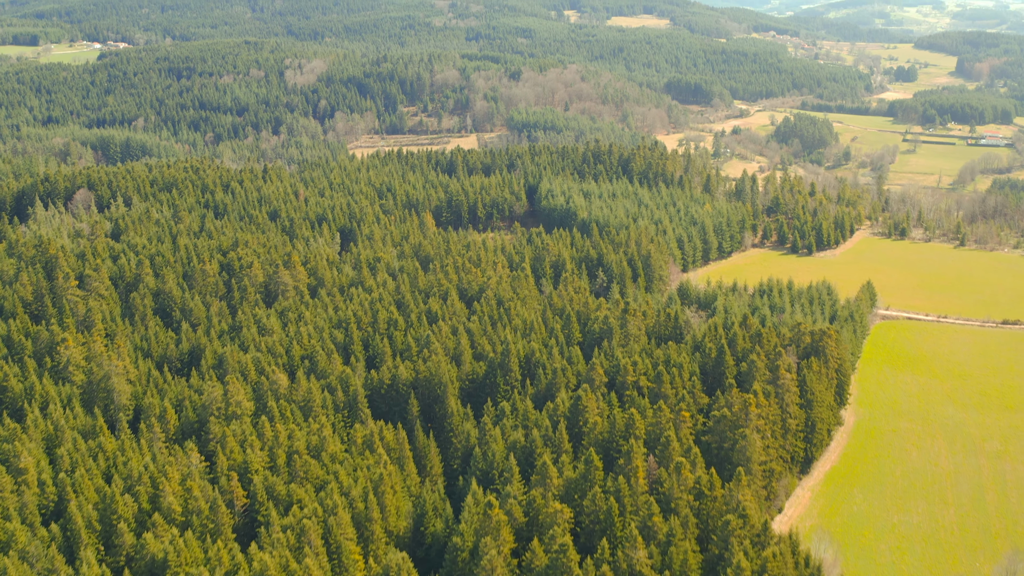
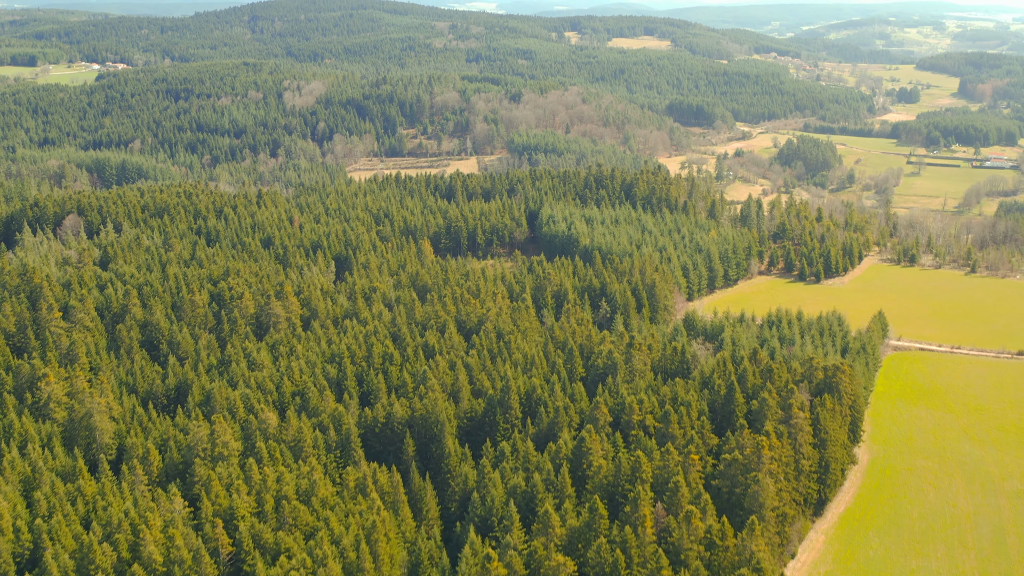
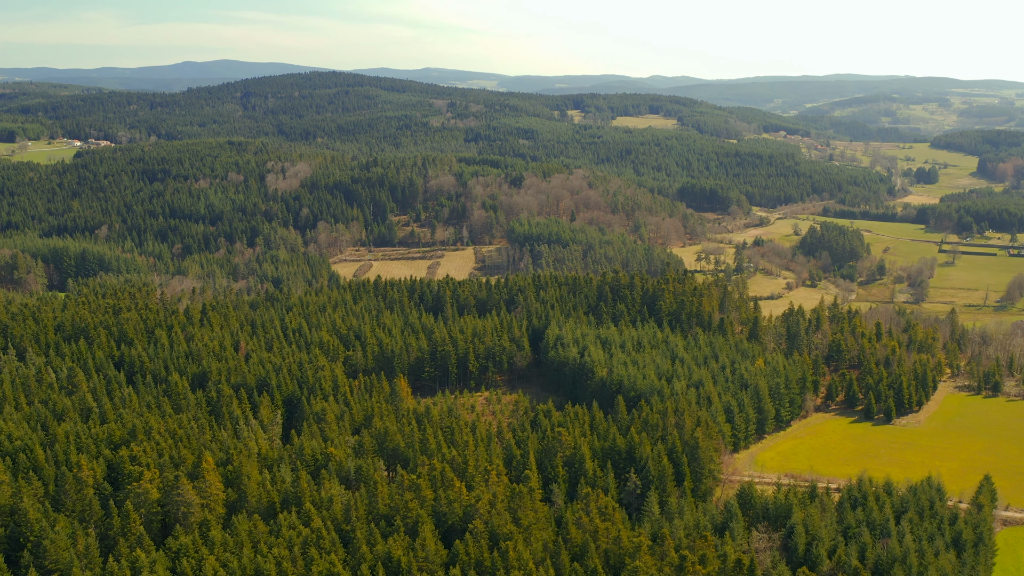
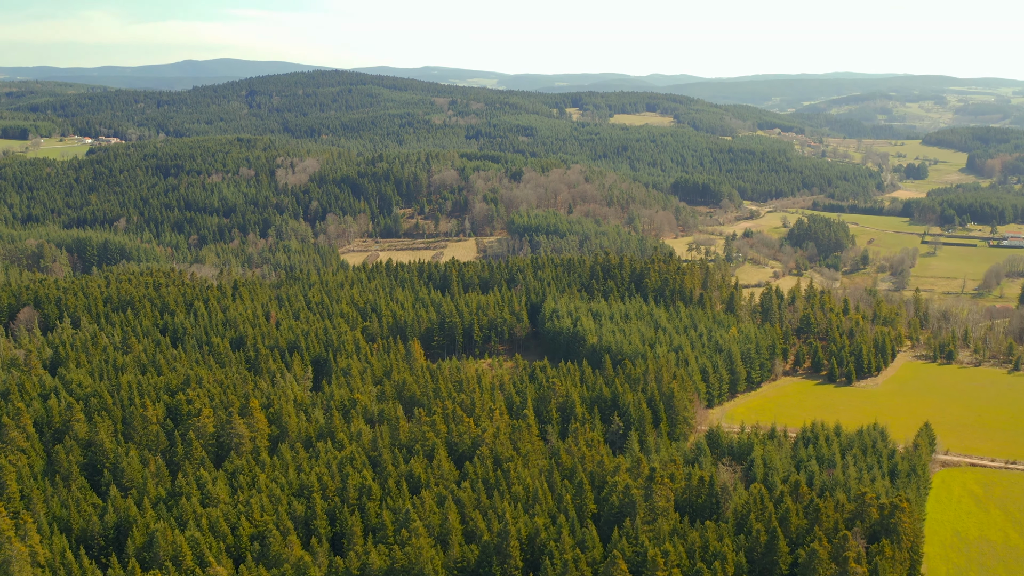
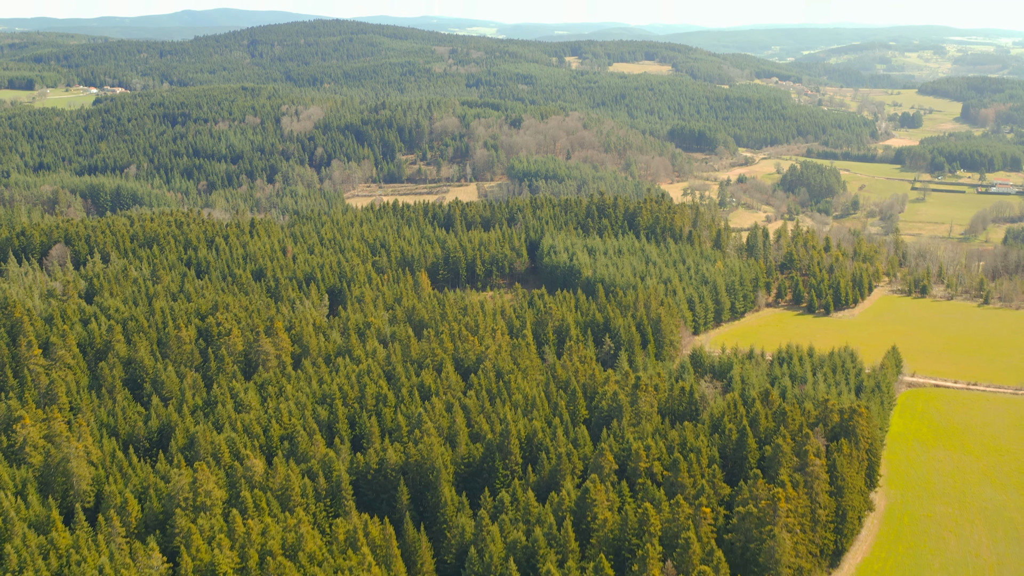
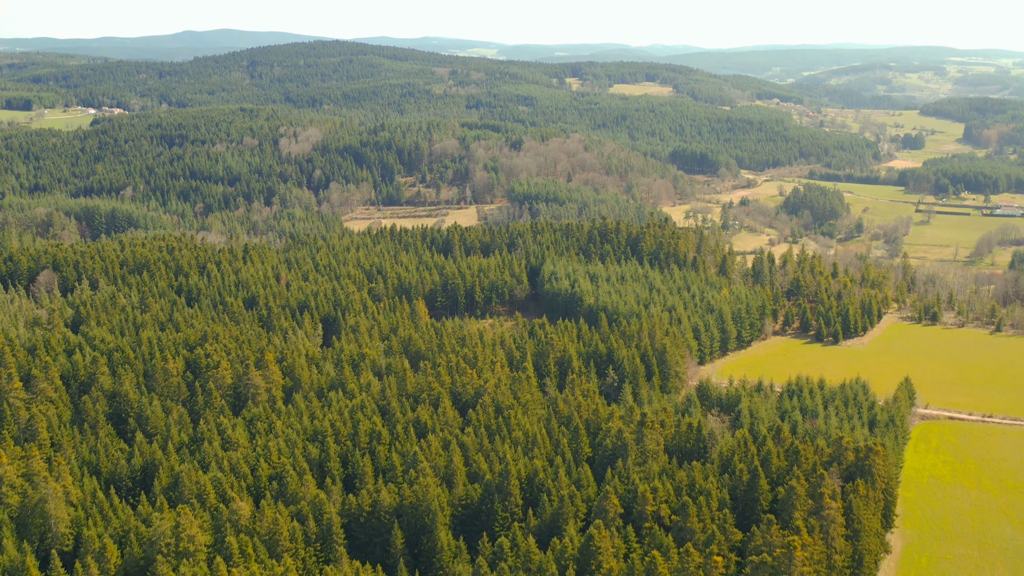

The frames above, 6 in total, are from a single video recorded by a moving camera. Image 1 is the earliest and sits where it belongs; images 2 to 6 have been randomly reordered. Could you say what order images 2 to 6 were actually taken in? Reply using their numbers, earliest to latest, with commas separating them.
2, 5, 6, 4, 3
